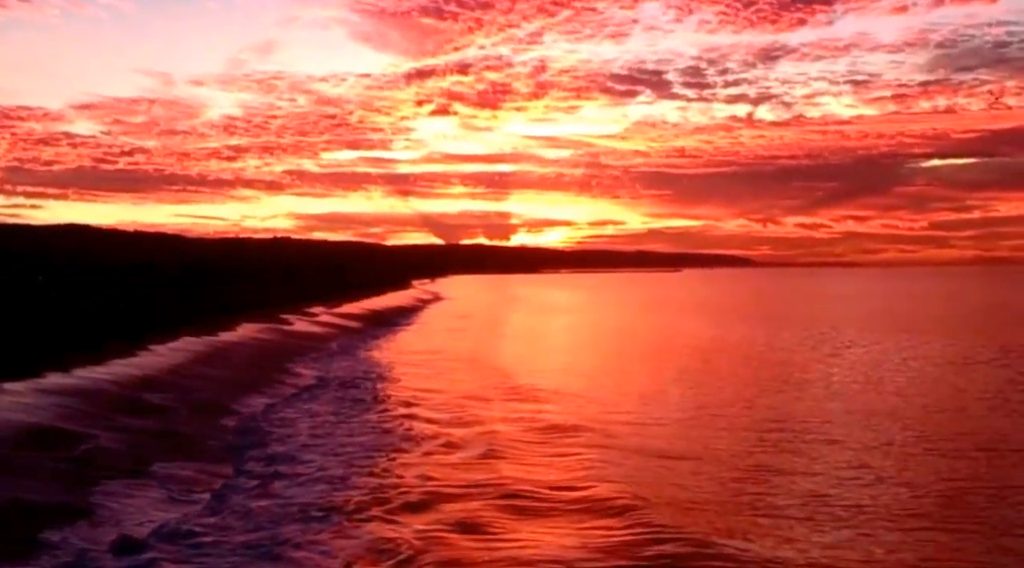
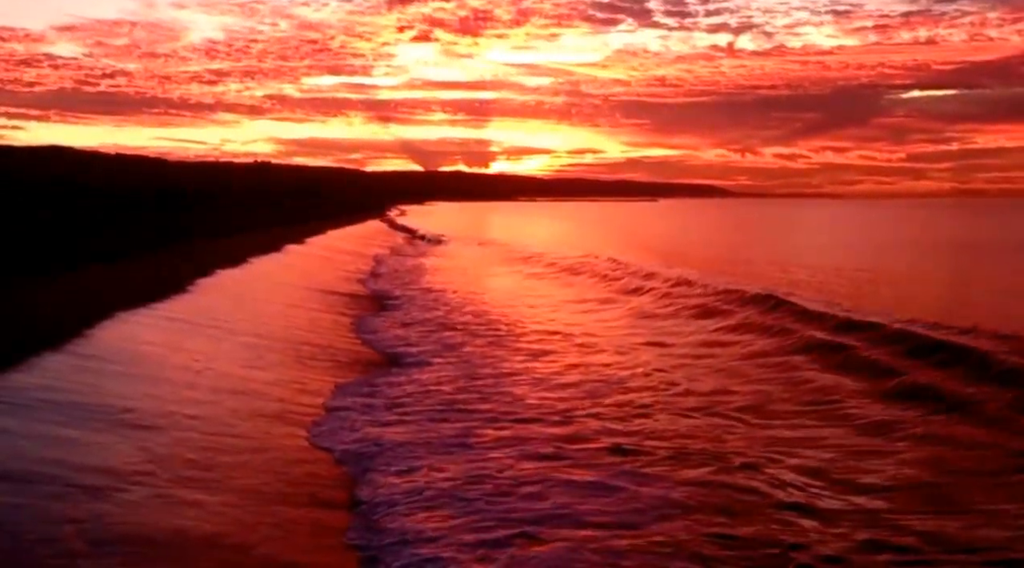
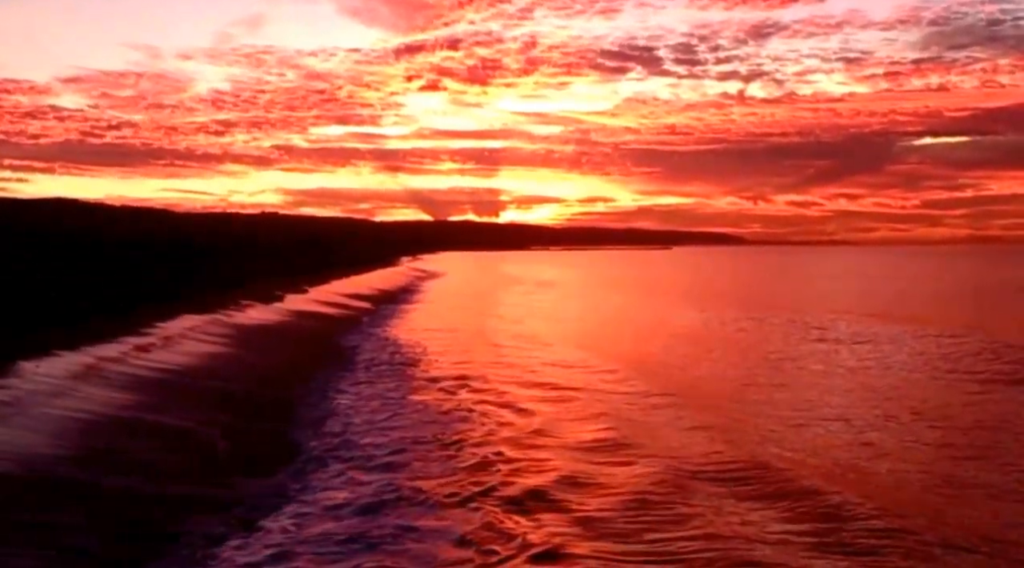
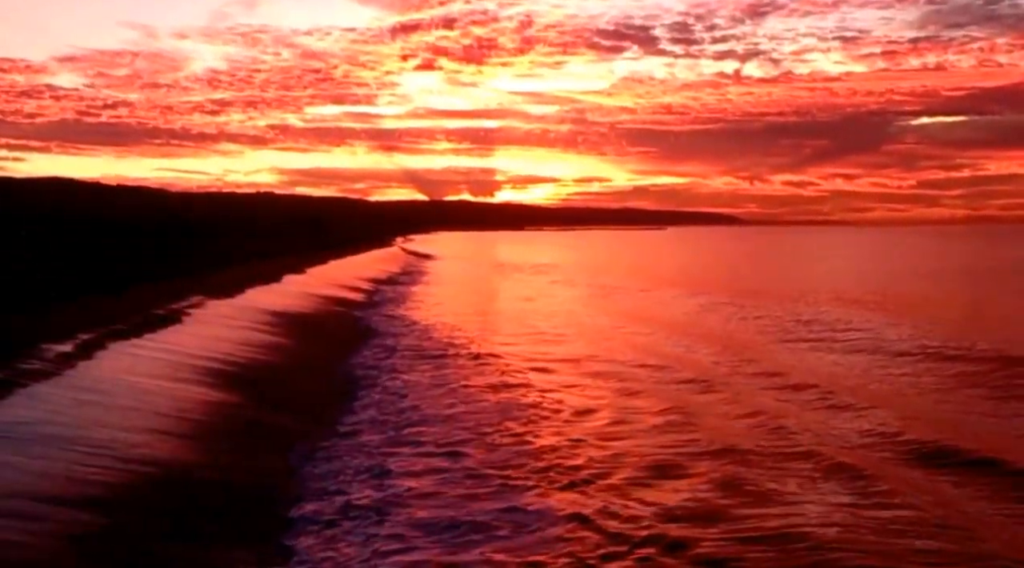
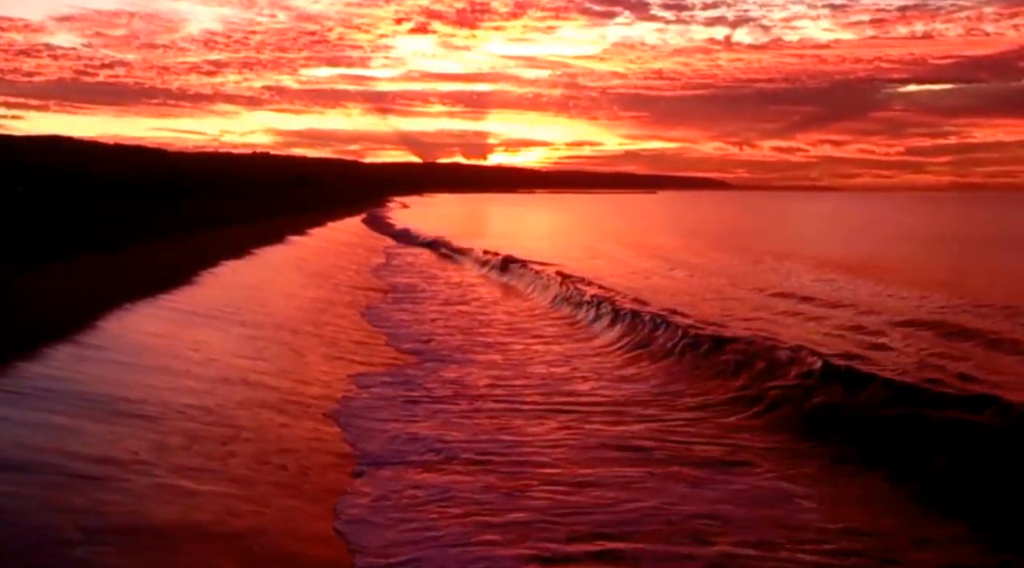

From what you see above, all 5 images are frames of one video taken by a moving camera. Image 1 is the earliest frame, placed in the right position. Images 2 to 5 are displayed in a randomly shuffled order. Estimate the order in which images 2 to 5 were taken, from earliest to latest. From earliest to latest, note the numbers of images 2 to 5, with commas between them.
3, 4, 2, 5
